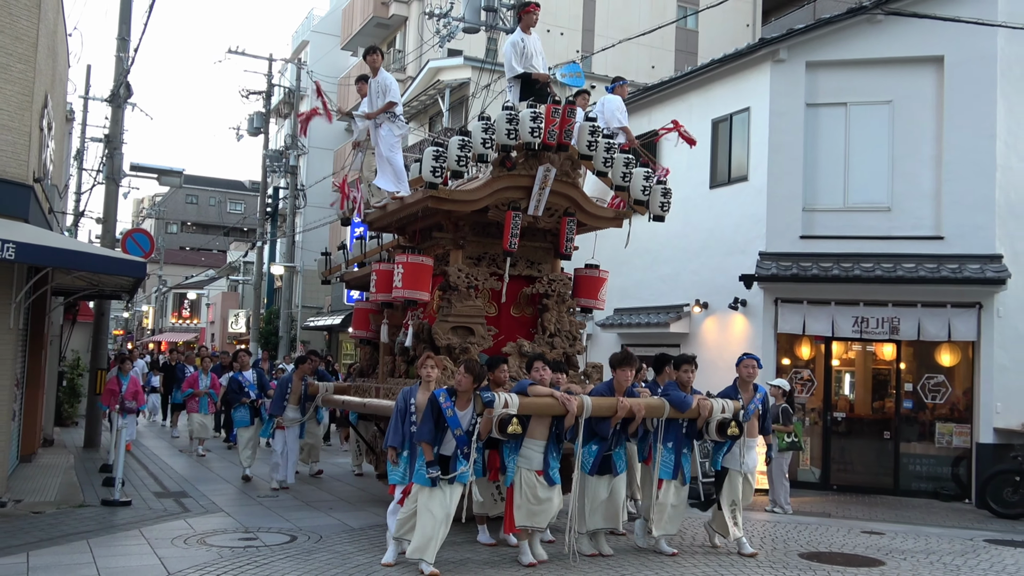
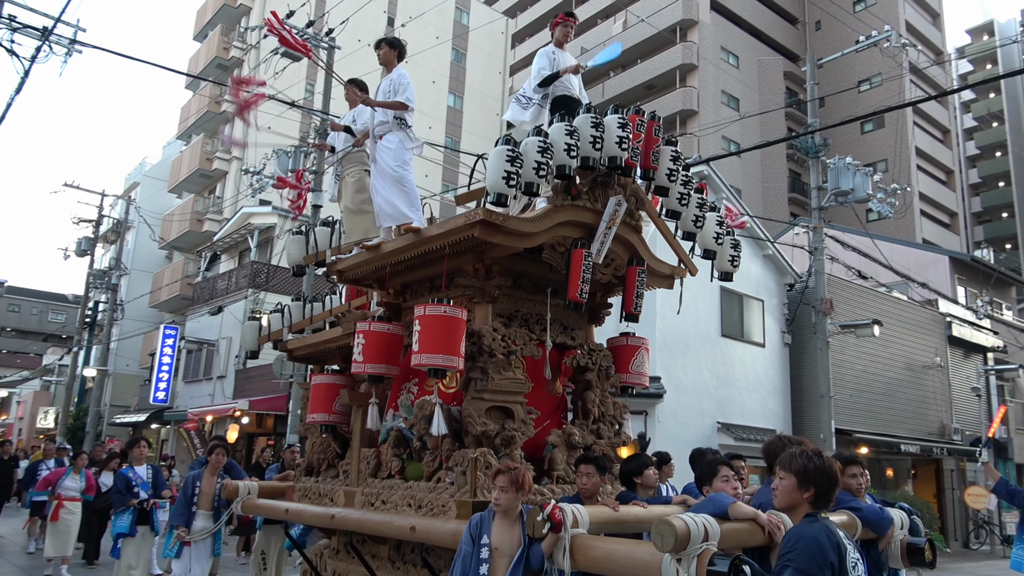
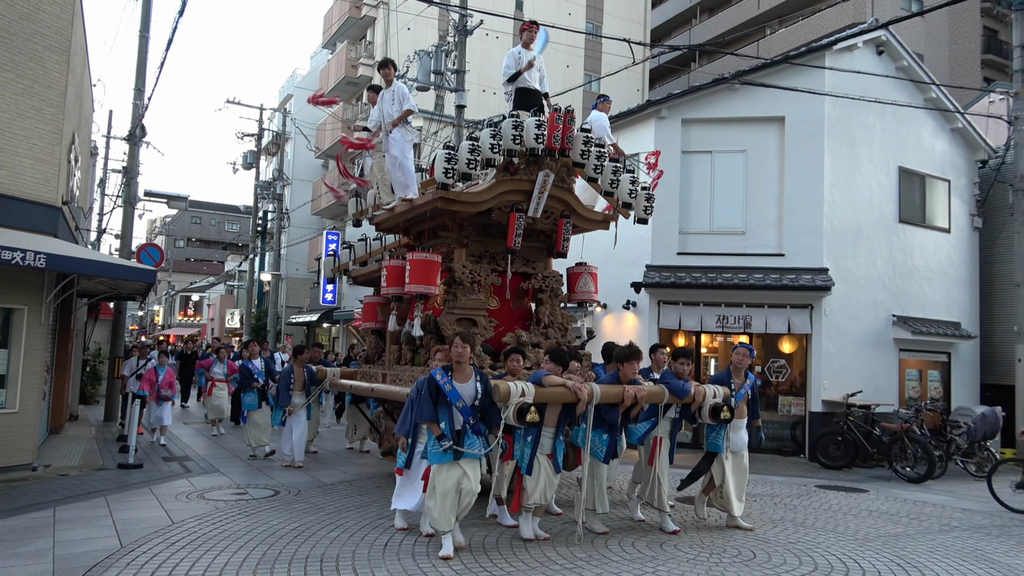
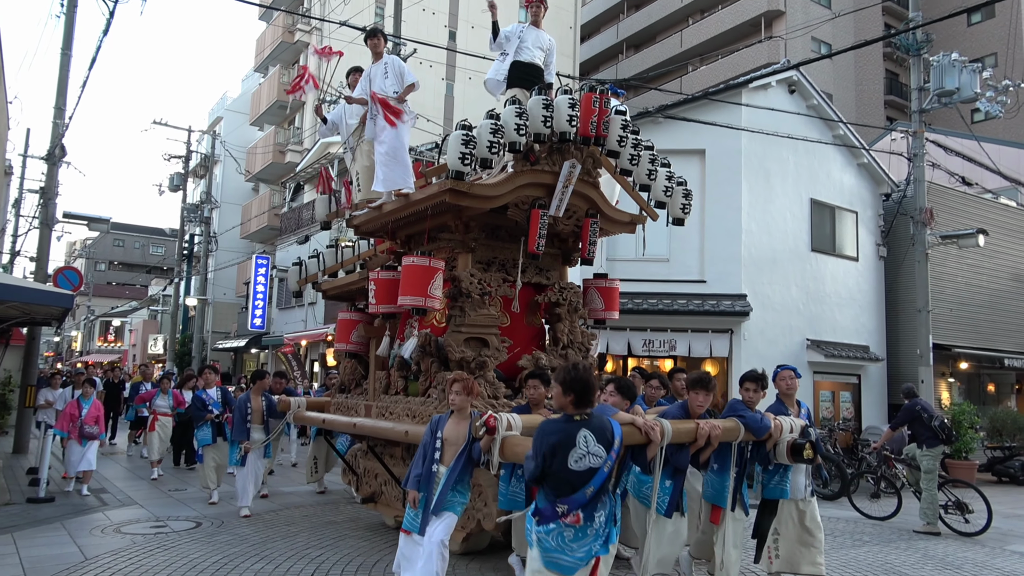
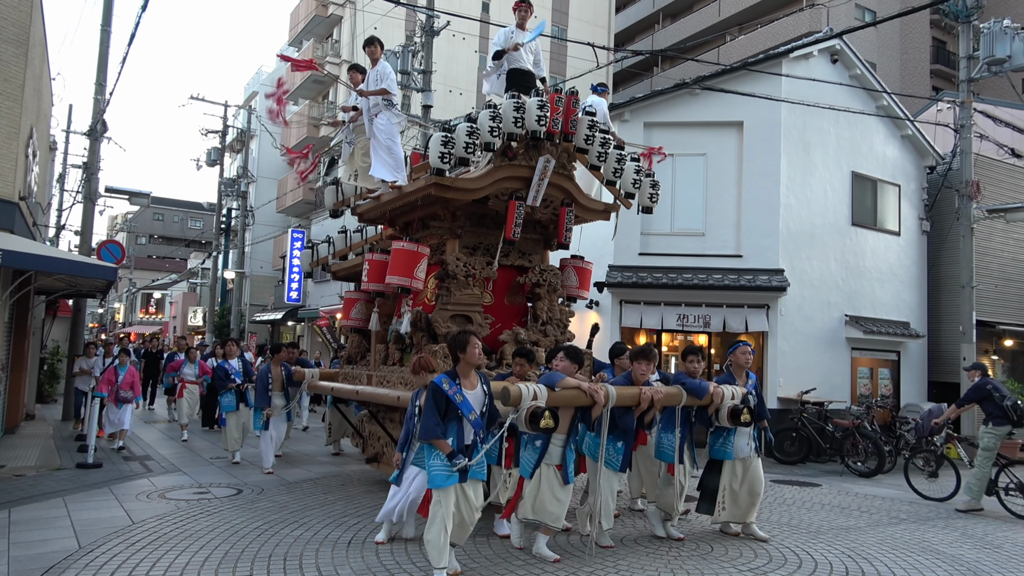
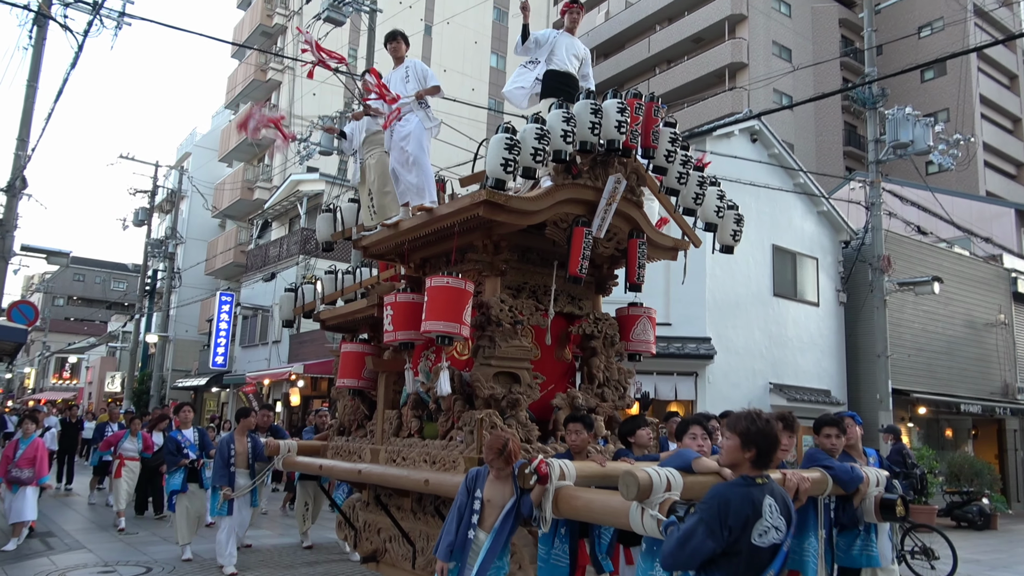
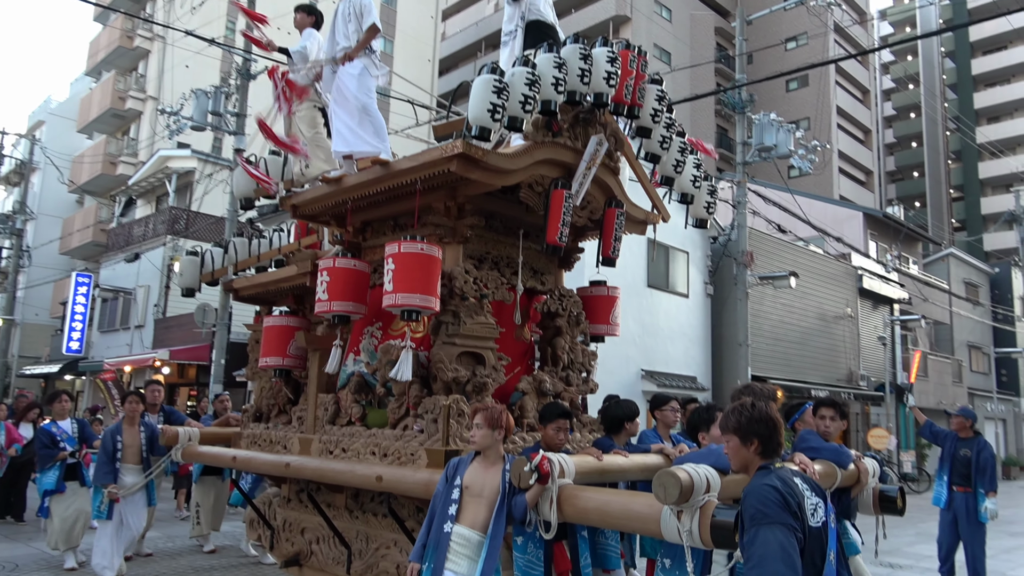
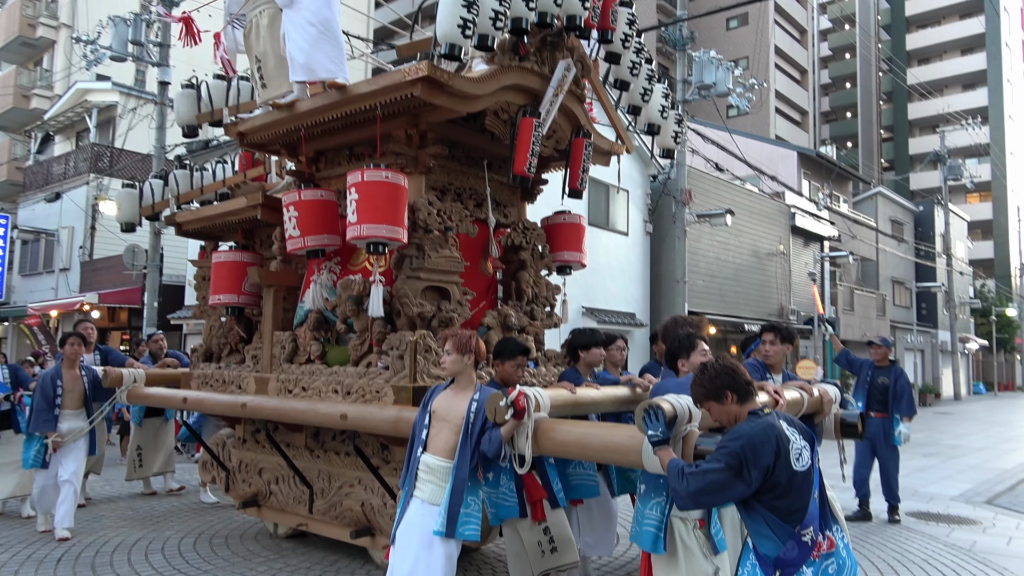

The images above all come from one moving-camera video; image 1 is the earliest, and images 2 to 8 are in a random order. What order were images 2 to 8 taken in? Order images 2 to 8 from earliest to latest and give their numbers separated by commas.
3, 5, 4, 6, 2, 7, 8
